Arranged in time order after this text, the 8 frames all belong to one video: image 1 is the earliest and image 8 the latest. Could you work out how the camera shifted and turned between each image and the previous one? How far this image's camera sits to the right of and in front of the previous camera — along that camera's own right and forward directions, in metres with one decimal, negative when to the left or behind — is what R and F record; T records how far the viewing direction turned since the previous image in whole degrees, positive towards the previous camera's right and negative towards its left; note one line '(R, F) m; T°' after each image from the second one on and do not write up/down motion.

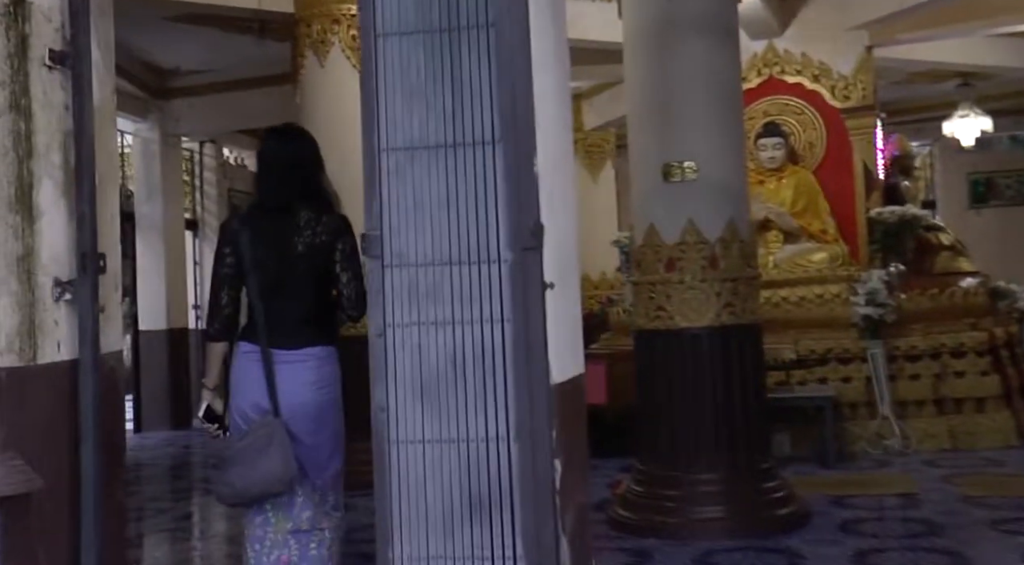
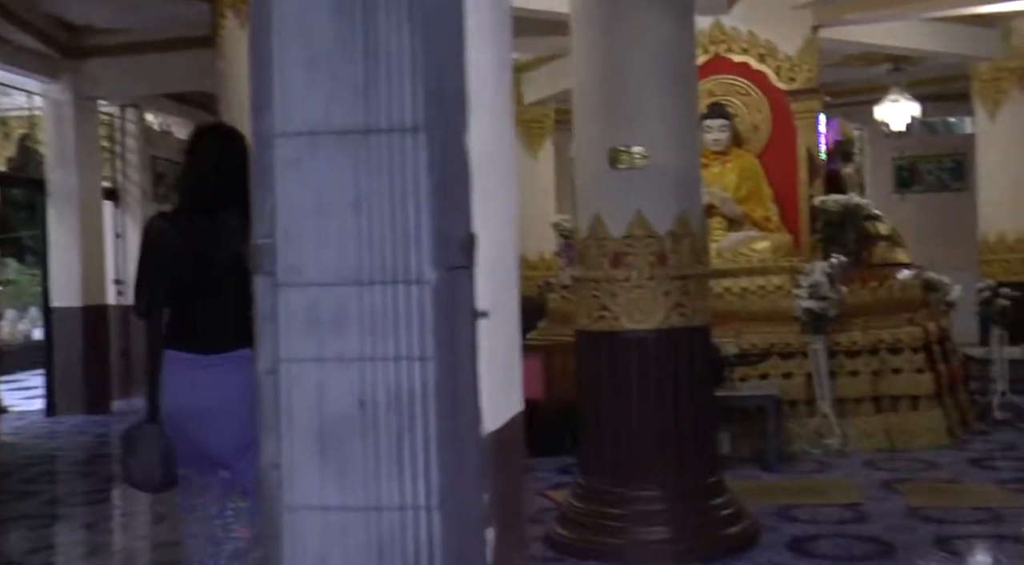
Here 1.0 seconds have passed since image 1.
(0.0, +0.4) m; +3°
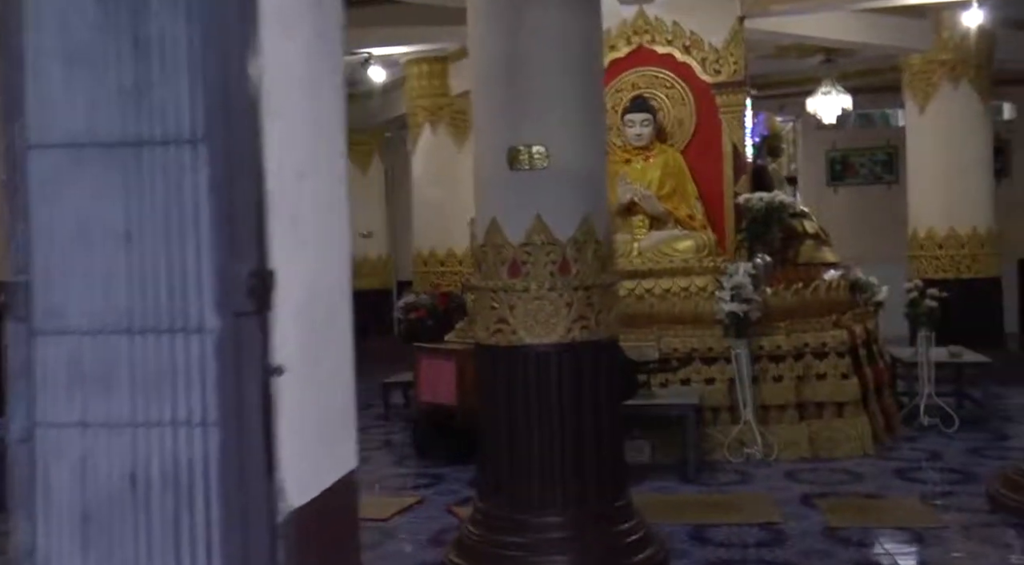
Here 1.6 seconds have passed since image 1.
(+0.1, +0.3) m; +3°
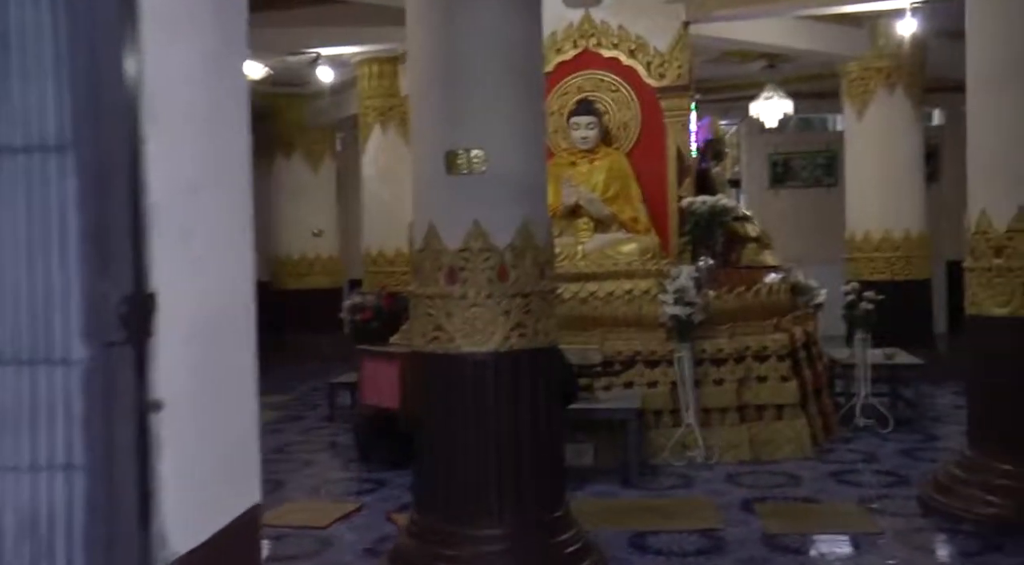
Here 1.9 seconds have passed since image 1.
(0.0, 0.0) m; +2°
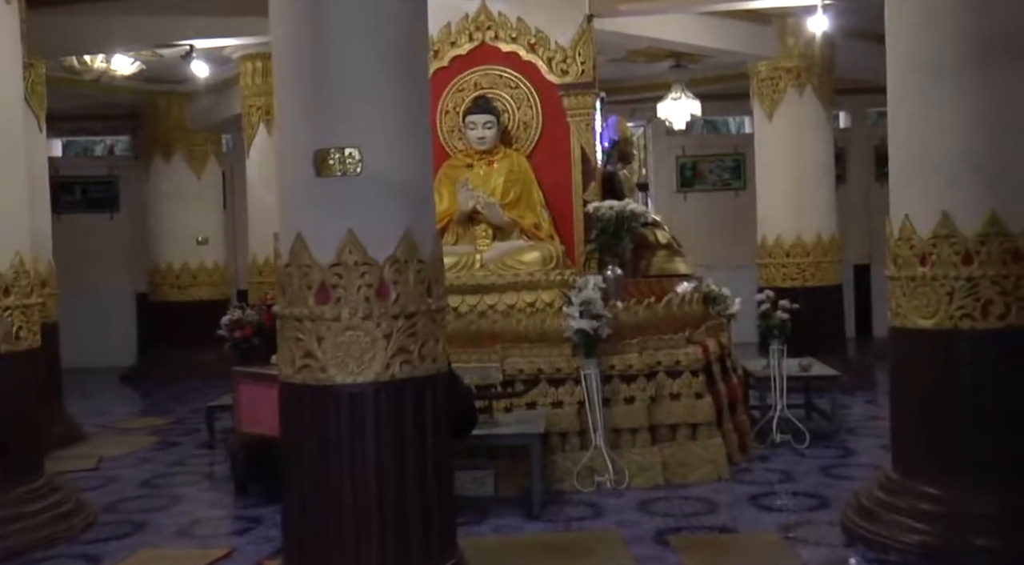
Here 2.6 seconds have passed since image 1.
(+0.1, +0.5) m; +5°
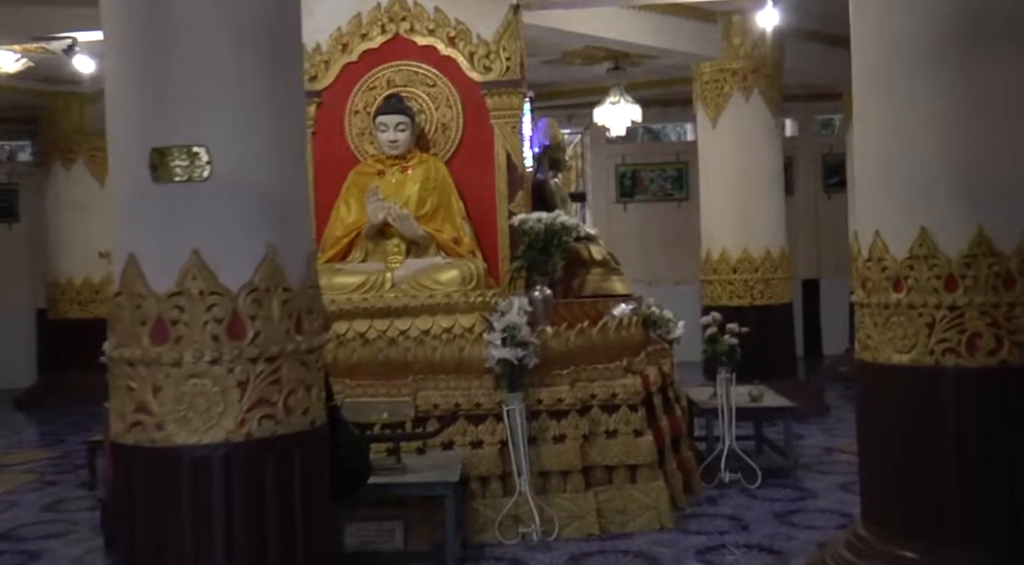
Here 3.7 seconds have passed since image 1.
(+0.1, +0.7) m; +3°
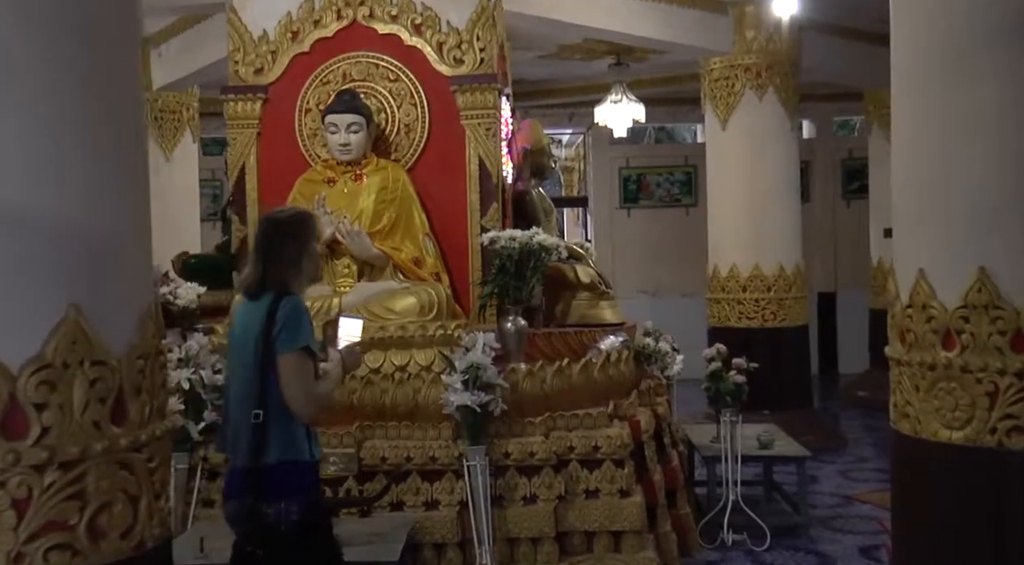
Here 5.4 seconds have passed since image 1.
(+0.2, +0.8) m; -1°
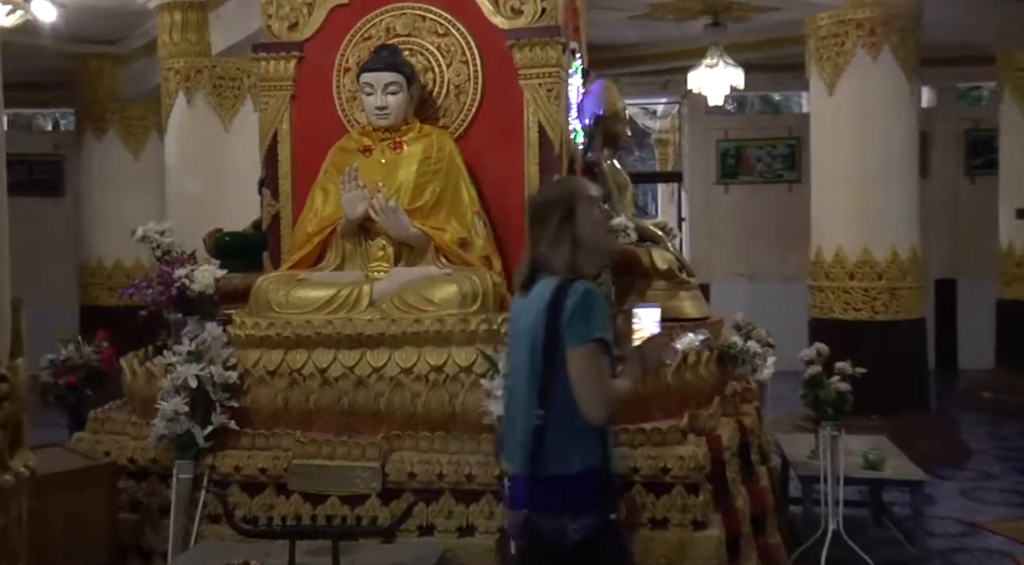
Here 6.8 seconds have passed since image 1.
(+0.1, +0.7) m; -5°
